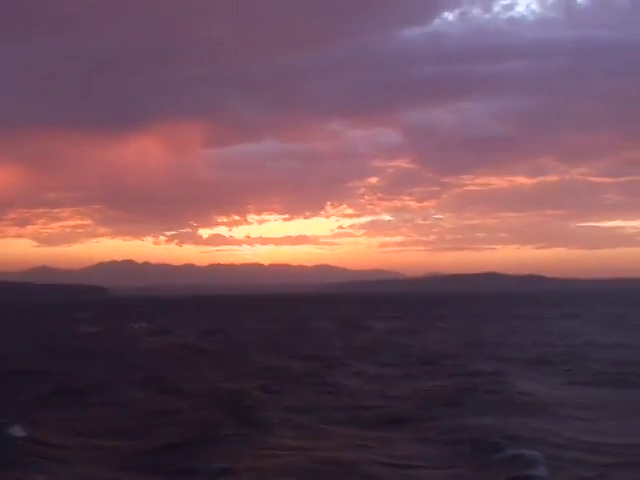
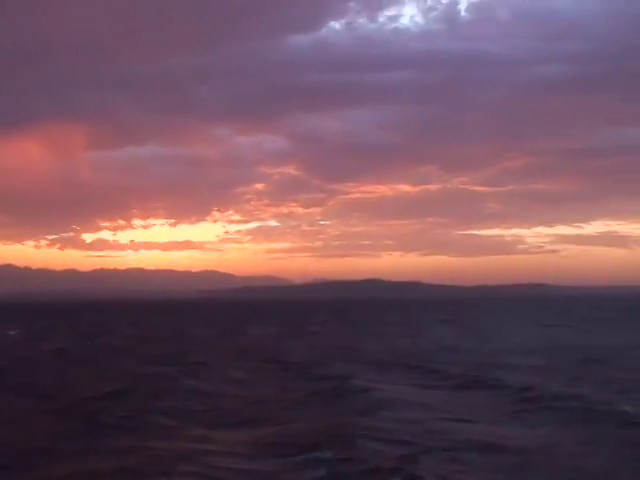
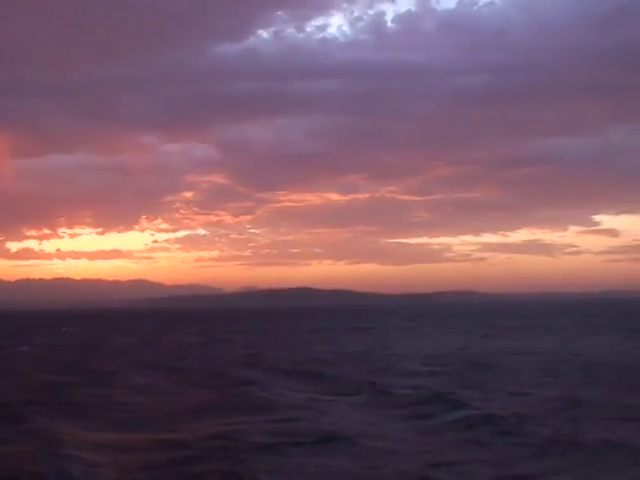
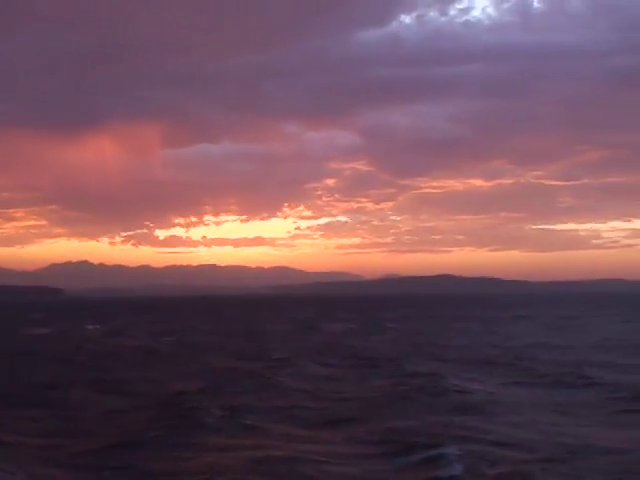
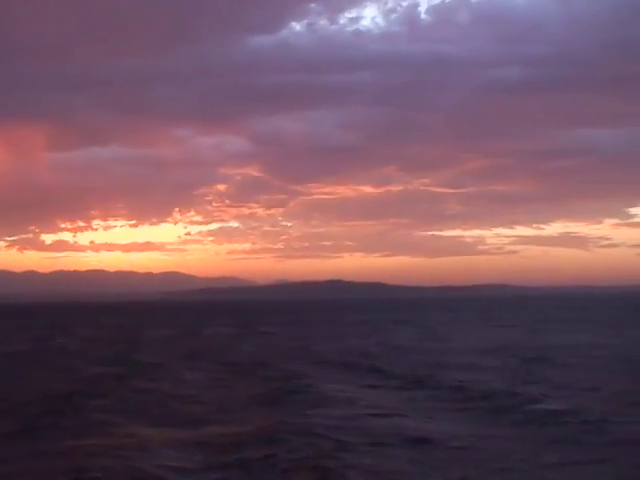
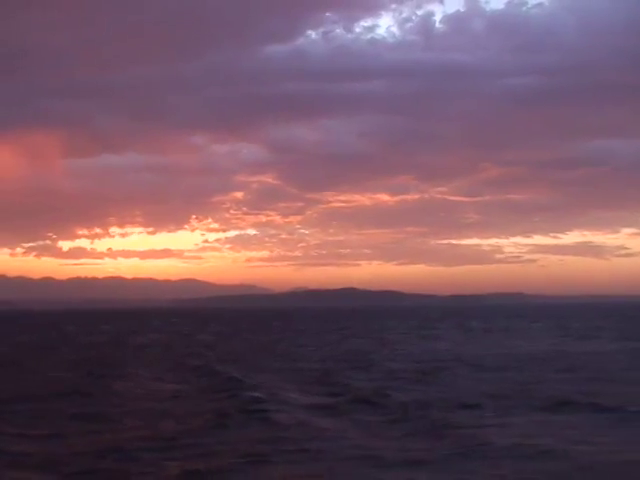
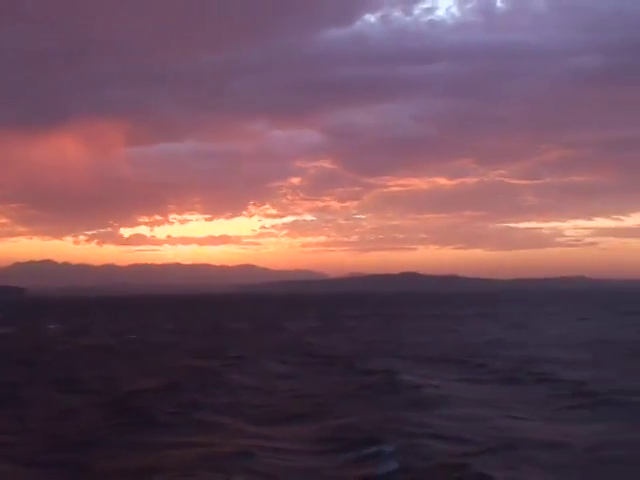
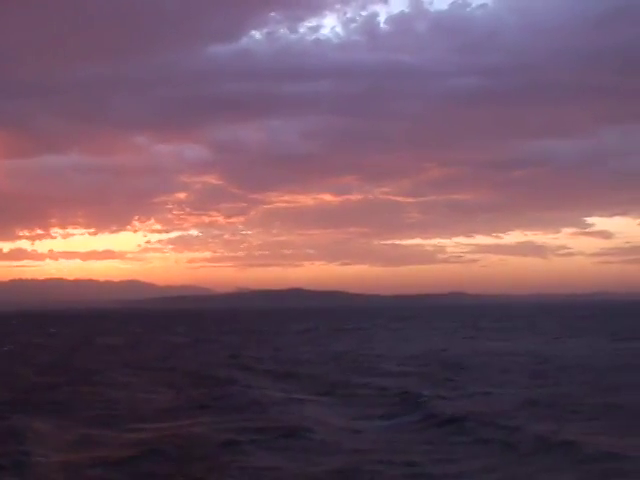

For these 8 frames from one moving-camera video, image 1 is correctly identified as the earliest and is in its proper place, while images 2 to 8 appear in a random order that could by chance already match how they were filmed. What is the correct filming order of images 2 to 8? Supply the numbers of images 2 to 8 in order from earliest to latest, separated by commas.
4, 7, 2, 5, 3, 8, 6
